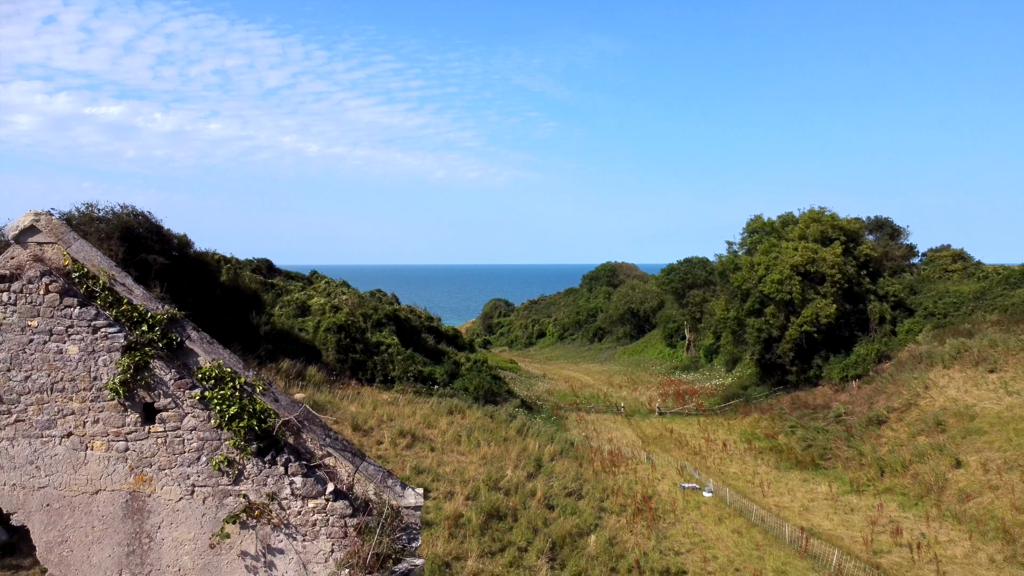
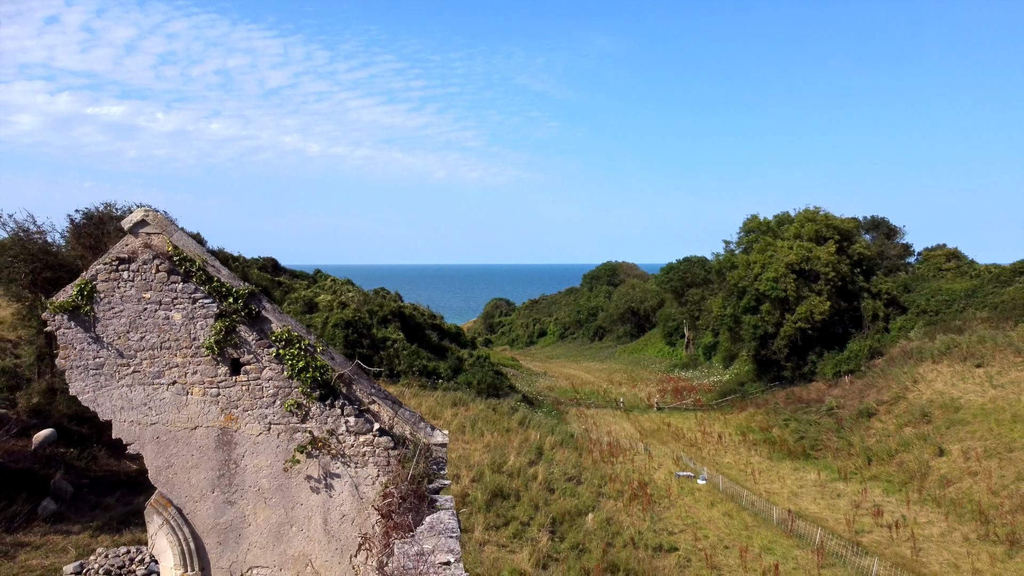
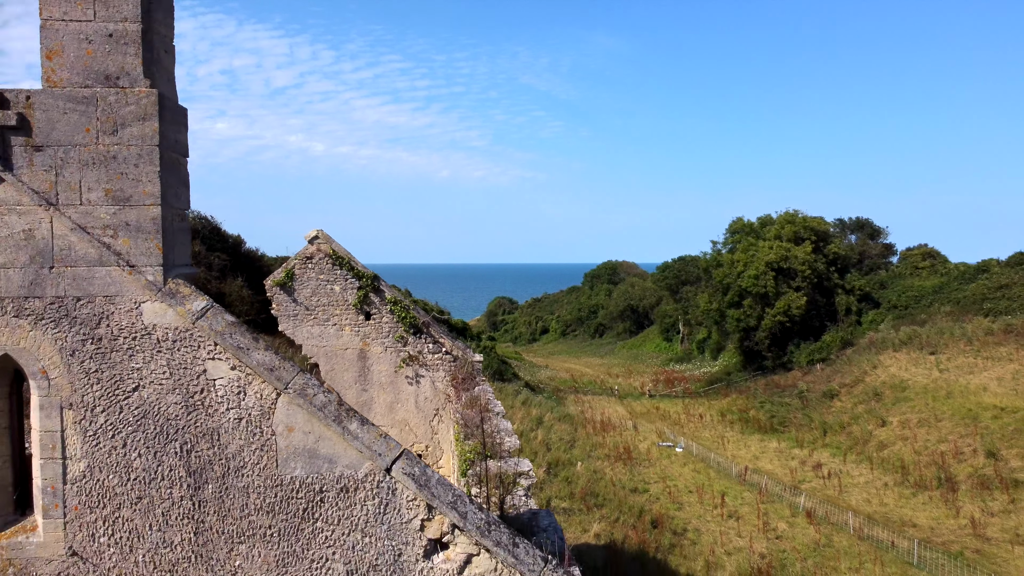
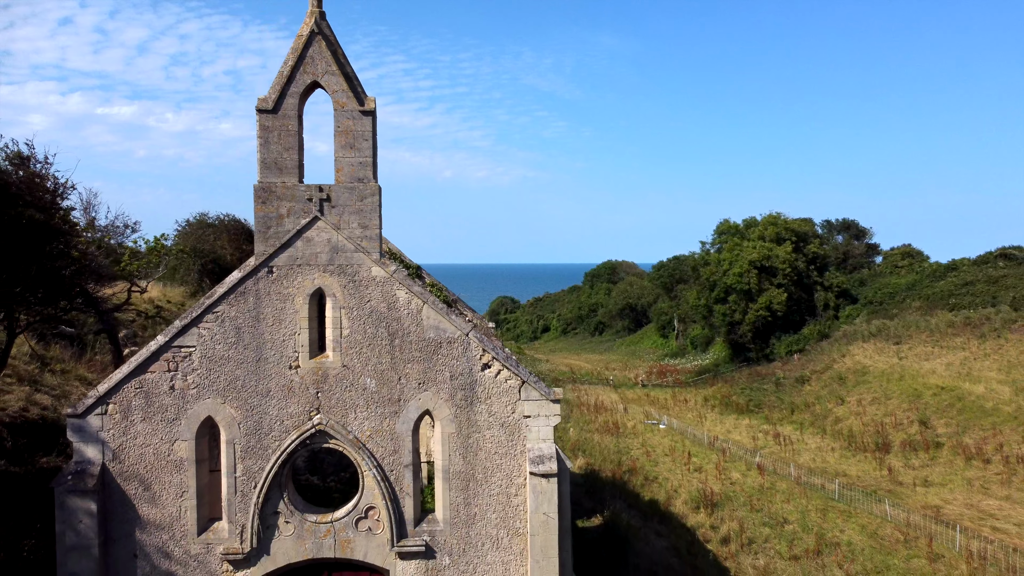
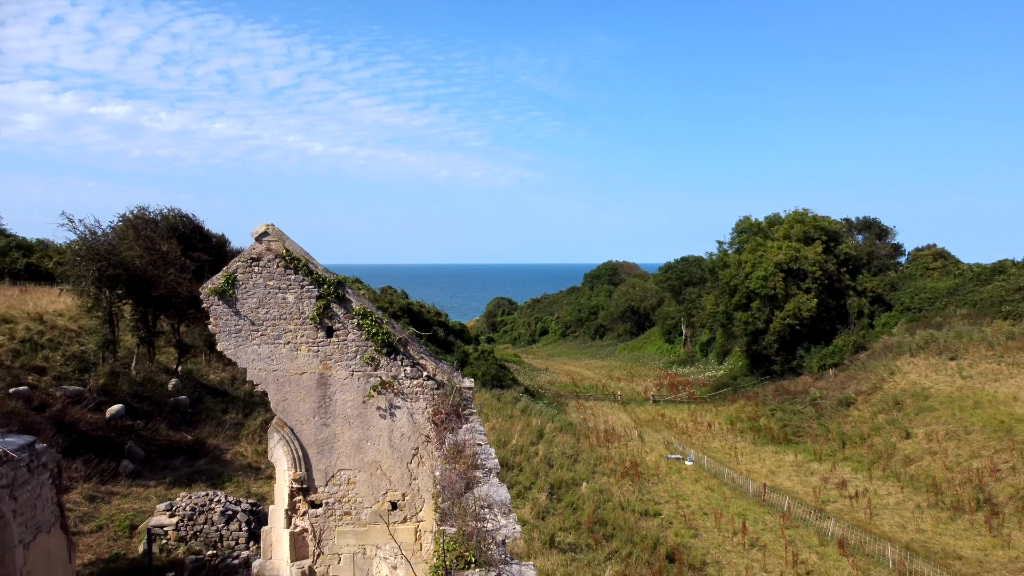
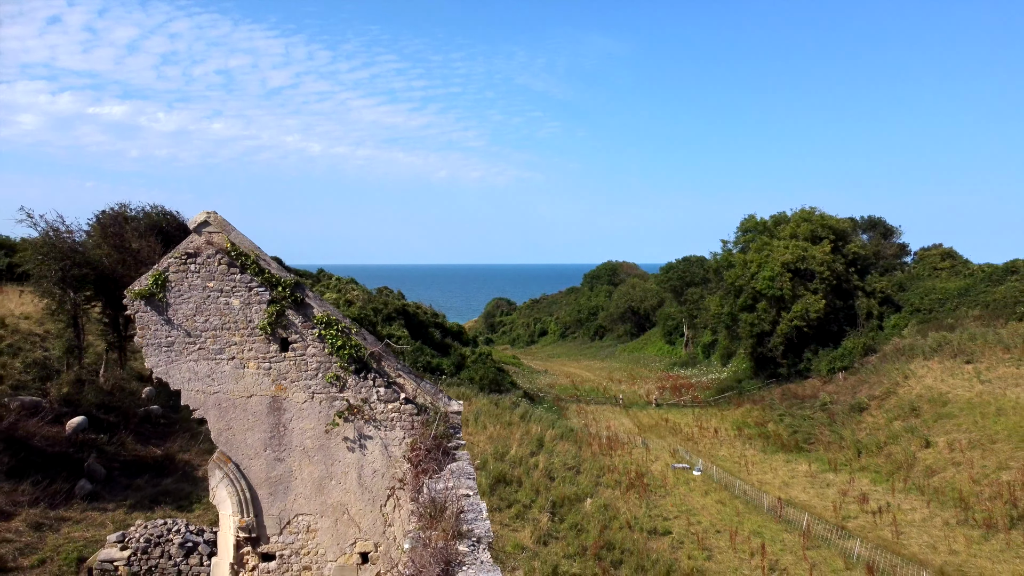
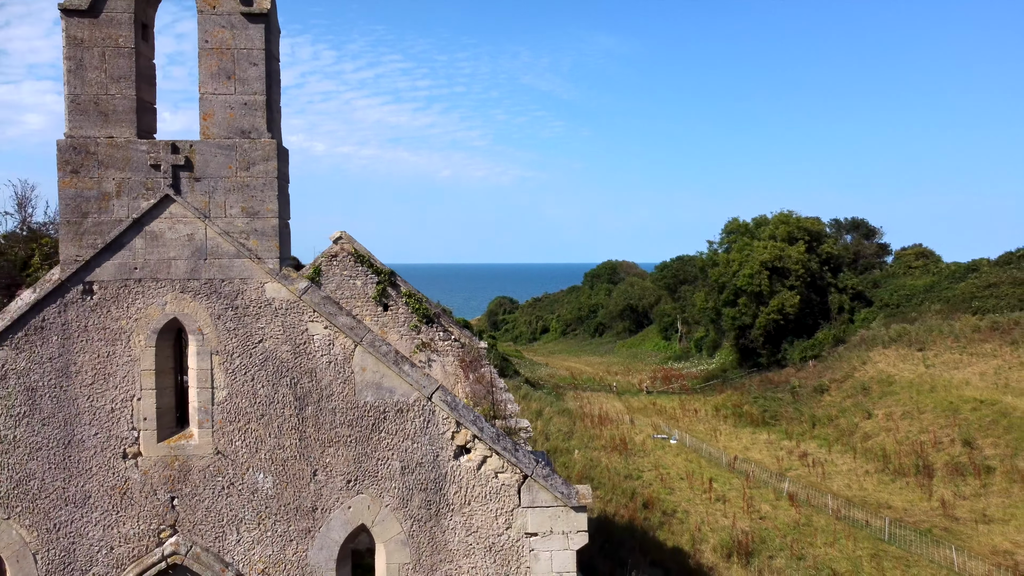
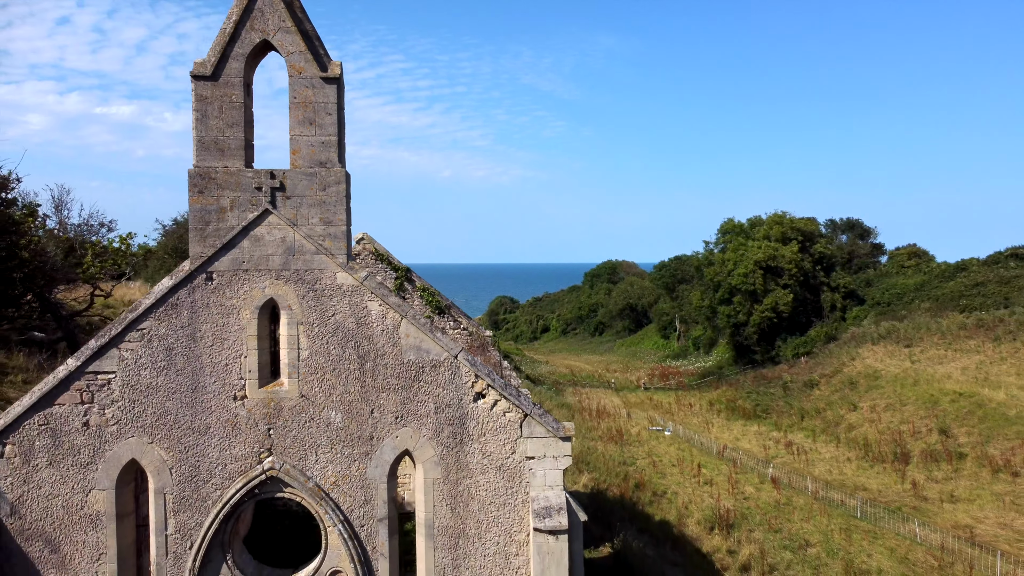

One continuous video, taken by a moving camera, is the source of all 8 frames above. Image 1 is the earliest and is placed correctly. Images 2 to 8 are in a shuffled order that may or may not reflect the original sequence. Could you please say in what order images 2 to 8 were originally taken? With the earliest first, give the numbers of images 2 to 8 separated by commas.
2, 6, 5, 3, 7, 8, 4
